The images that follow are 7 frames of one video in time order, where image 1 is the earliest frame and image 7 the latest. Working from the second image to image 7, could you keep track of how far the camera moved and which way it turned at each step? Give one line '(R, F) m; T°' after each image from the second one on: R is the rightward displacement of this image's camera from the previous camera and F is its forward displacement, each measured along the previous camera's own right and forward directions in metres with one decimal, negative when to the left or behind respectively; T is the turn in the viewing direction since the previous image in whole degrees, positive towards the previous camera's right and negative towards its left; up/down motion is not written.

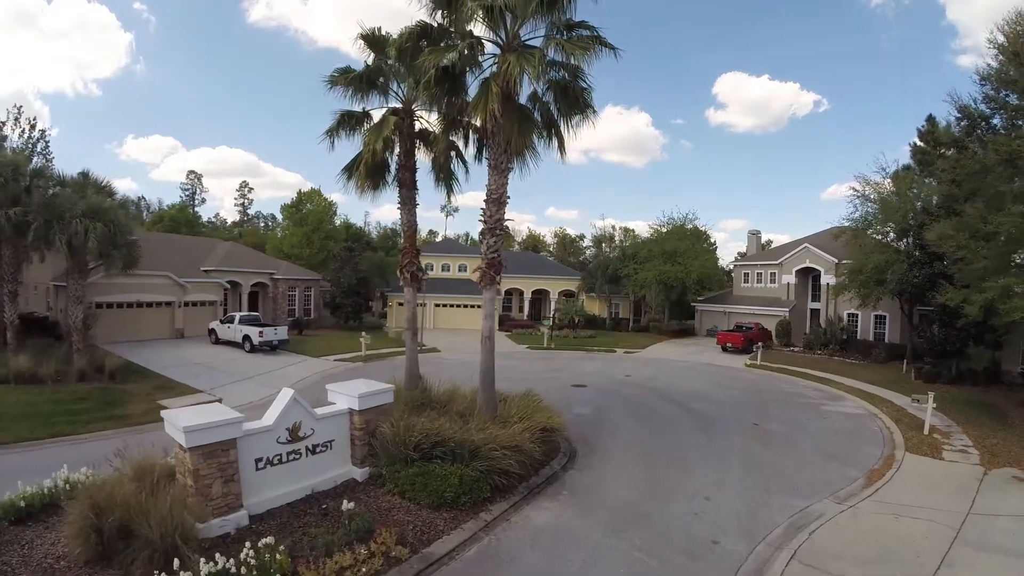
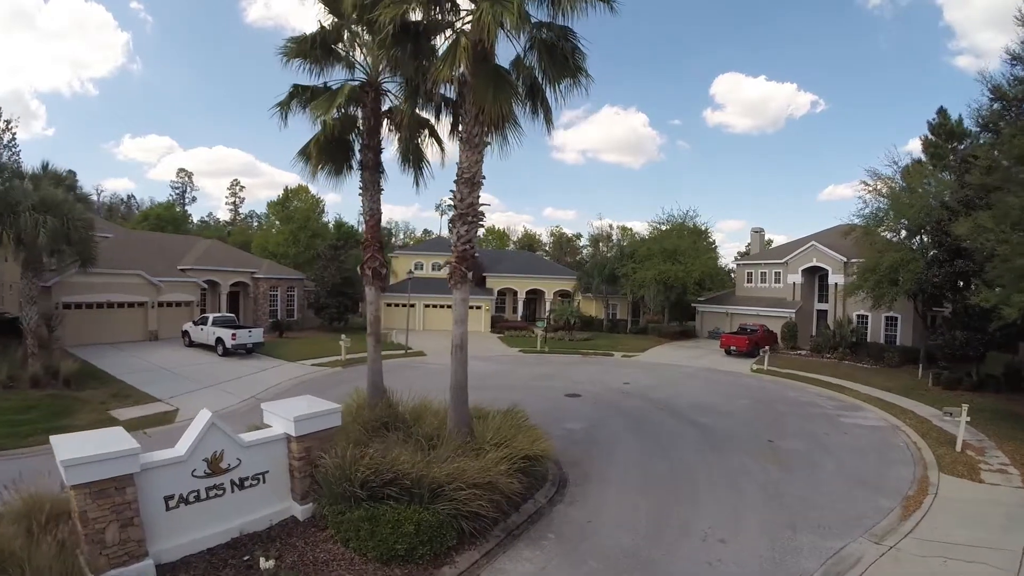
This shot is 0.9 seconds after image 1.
(+0.3, +1.5) m; 0°
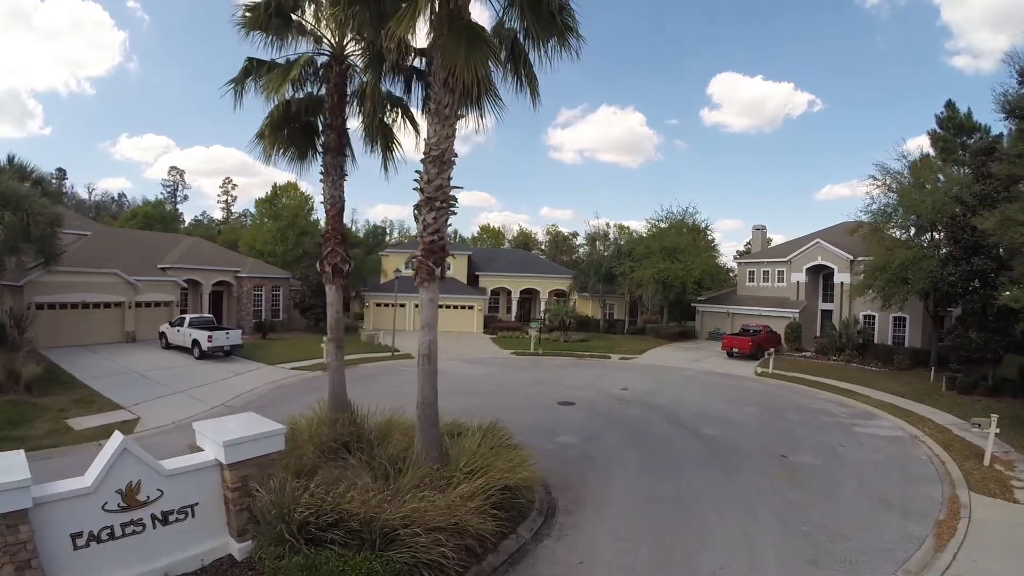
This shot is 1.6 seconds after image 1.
(+0.2, +1.1) m; 0°
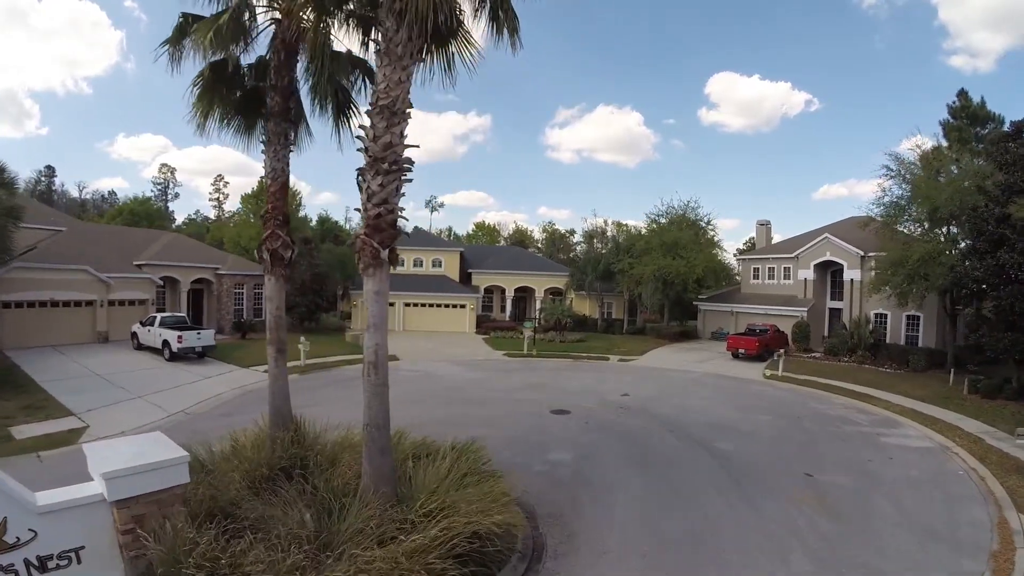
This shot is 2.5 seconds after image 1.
(+0.2, +1.3) m; 0°
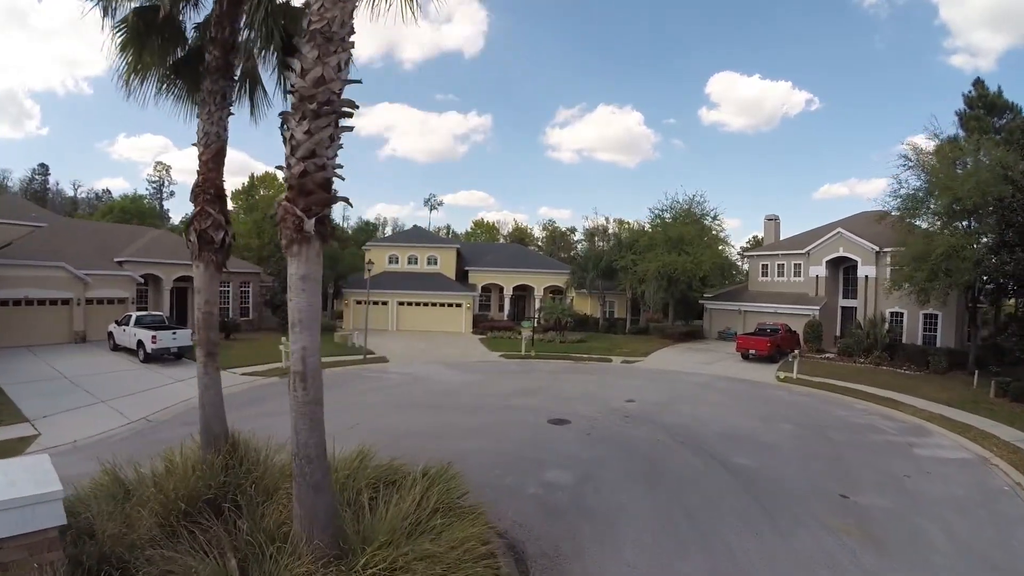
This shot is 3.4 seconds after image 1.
(+0.2, +1.2) m; 0°
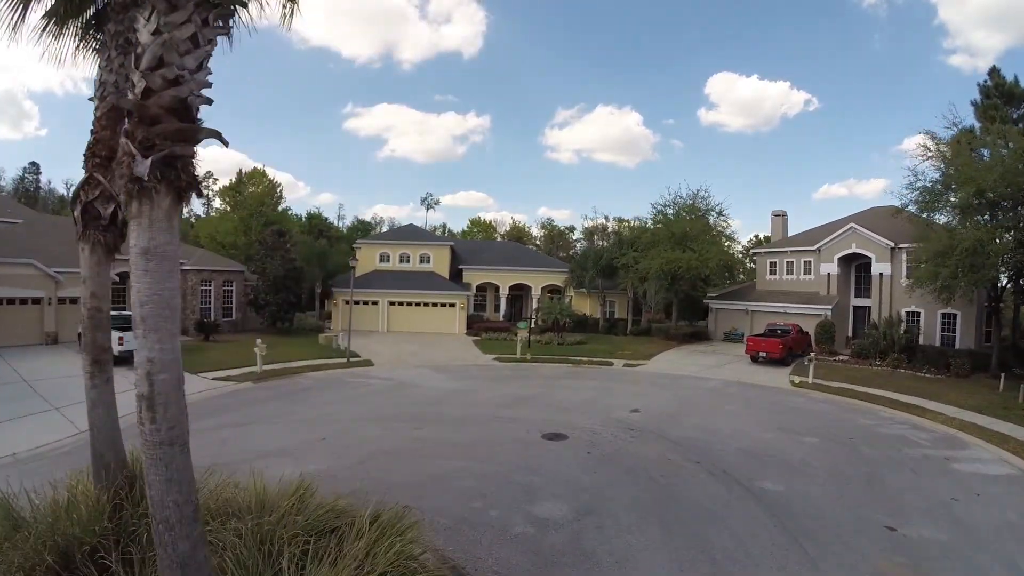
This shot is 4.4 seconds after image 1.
(+0.1, +1.2) m; 0°
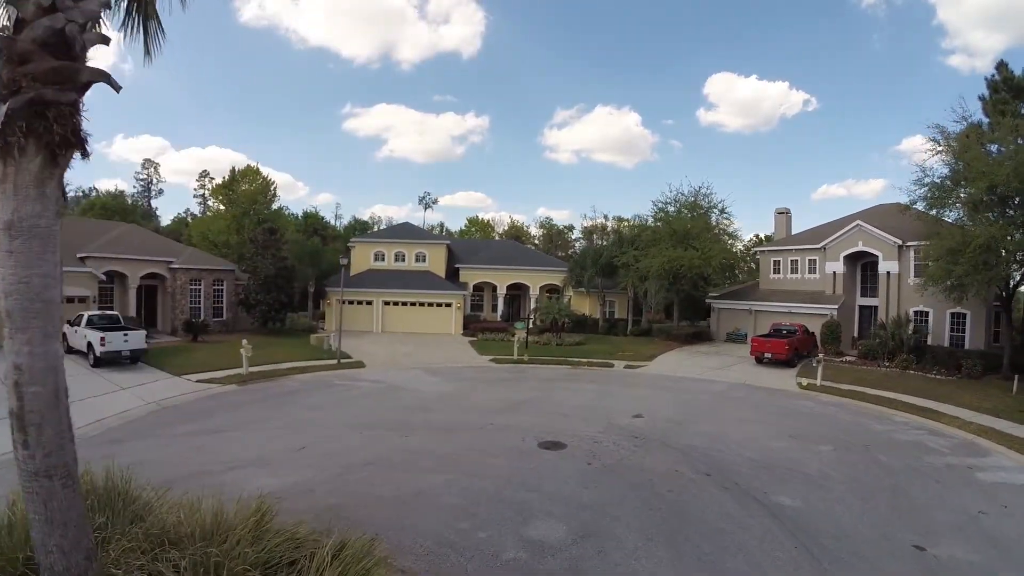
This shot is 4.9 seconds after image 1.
(+0.1, +0.6) m; 0°
